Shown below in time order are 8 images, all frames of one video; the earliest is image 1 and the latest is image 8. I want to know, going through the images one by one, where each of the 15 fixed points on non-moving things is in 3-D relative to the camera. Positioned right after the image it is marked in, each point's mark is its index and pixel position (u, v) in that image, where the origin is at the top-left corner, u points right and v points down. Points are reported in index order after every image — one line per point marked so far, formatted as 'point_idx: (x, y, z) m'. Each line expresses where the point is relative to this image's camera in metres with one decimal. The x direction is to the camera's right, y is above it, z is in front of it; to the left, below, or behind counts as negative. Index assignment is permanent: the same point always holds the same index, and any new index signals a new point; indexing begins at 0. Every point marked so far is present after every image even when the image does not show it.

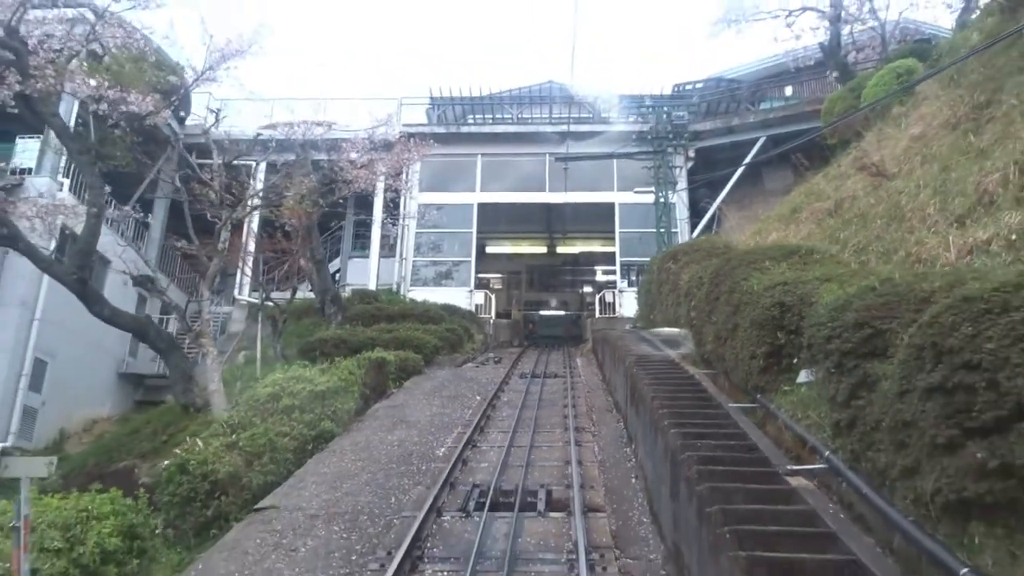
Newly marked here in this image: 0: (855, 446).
0: (+1.7, -0.8, +4.5) m
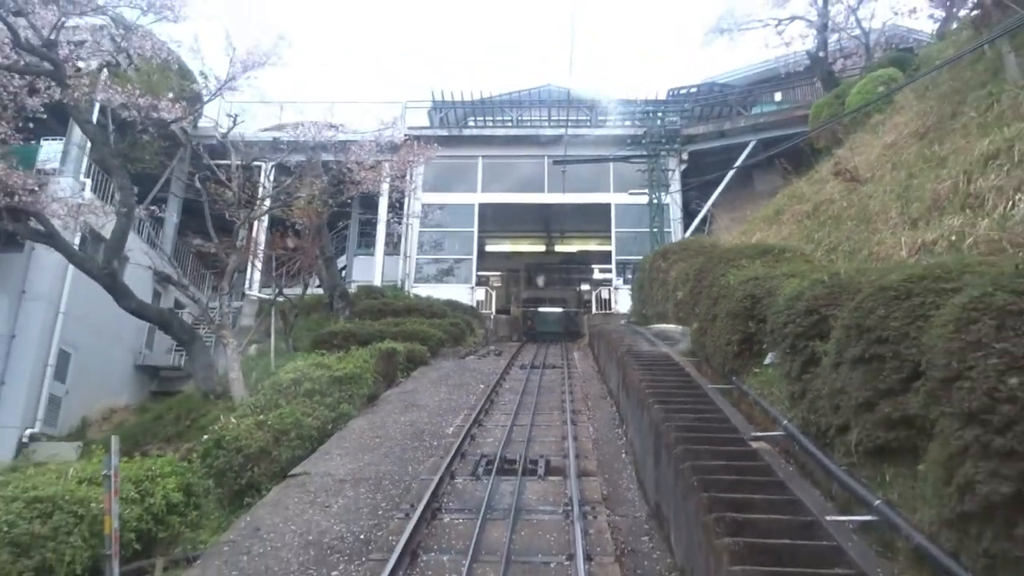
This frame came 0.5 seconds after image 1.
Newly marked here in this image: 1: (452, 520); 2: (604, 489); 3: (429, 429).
0: (+1.8, -0.8, +5.3) m
1: (-0.4, -1.6, +6.1) m
2: (+0.7, -1.6, +6.9) m
3: (-0.9, -1.5, +9.2) m
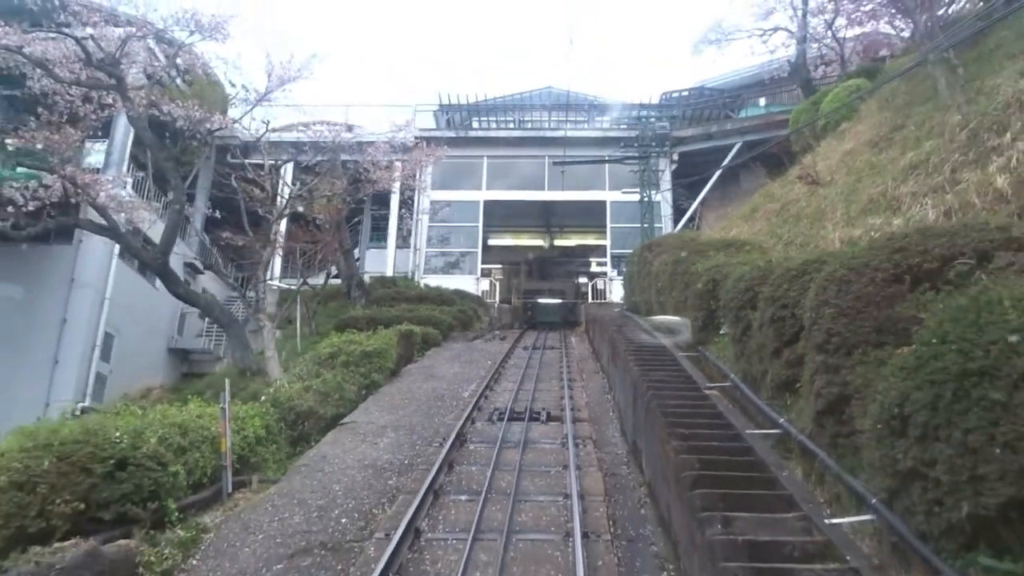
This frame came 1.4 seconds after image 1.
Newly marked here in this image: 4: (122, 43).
0: (+1.9, -0.6, +7.1) m
1: (-0.3, -1.4, +7.8) m
2: (+0.8, -1.4, +8.6) m
3: (-0.8, -1.3, +11.0) m
4: (-5.8, +3.7, +13.0) m
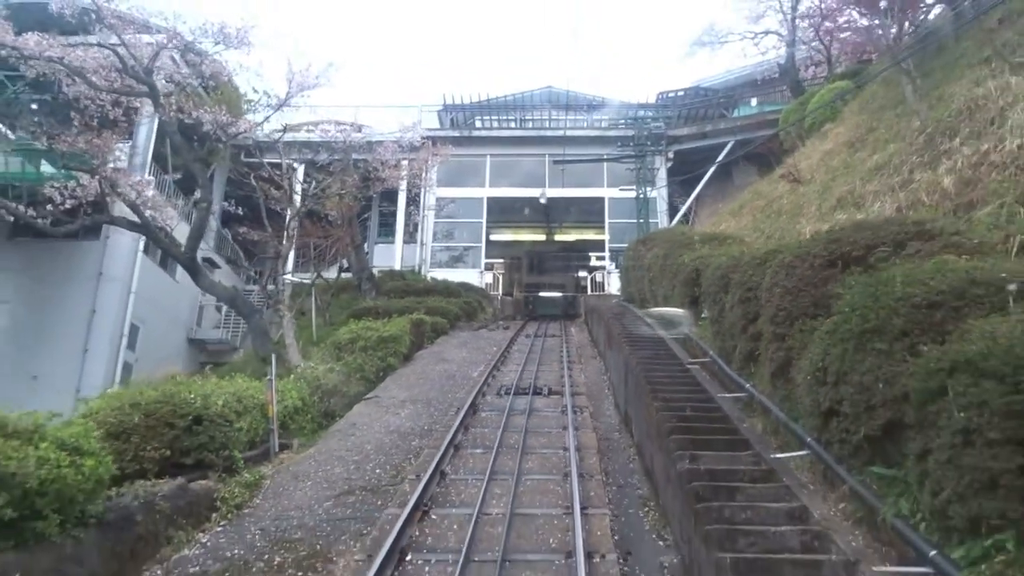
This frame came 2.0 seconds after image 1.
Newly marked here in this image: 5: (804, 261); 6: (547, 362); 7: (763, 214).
0: (+1.9, -0.5, +8.1) m
1: (-0.3, -1.3, +8.9) m
2: (+0.9, -1.3, +9.7) m
3: (-0.7, -1.2, +12.0) m
4: (-5.7, +3.8, +14.1) m
5: (+2.0, +0.2, +5.8) m
6: (+0.5, -1.1, +13.6) m
7: (+4.1, +1.2, +14.4) m
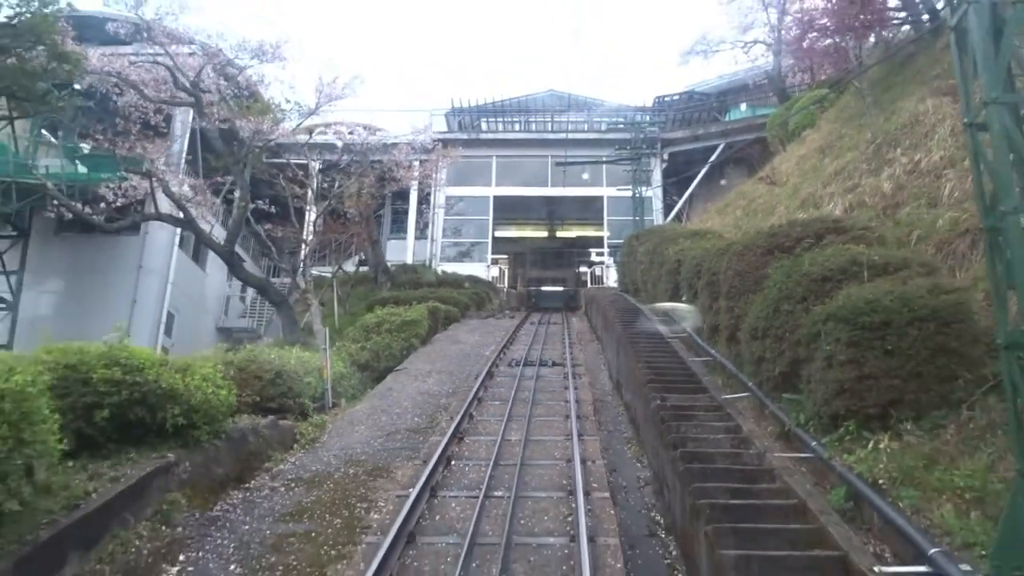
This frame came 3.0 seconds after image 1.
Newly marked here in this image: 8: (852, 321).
0: (+2.0, -0.4, +9.8) m
1: (-0.1, -1.1, +10.6) m
2: (+1.0, -1.1, +11.4) m
3: (-0.6, -1.0, +13.8) m
4: (-5.6, +4.0, +15.8) m
5: (+2.1, +0.3, +7.5) m
6: (+0.7, -1.0, +15.3) m
7: (+4.3, +1.4, +16.1) m
8: (+1.9, -0.2, +4.8) m
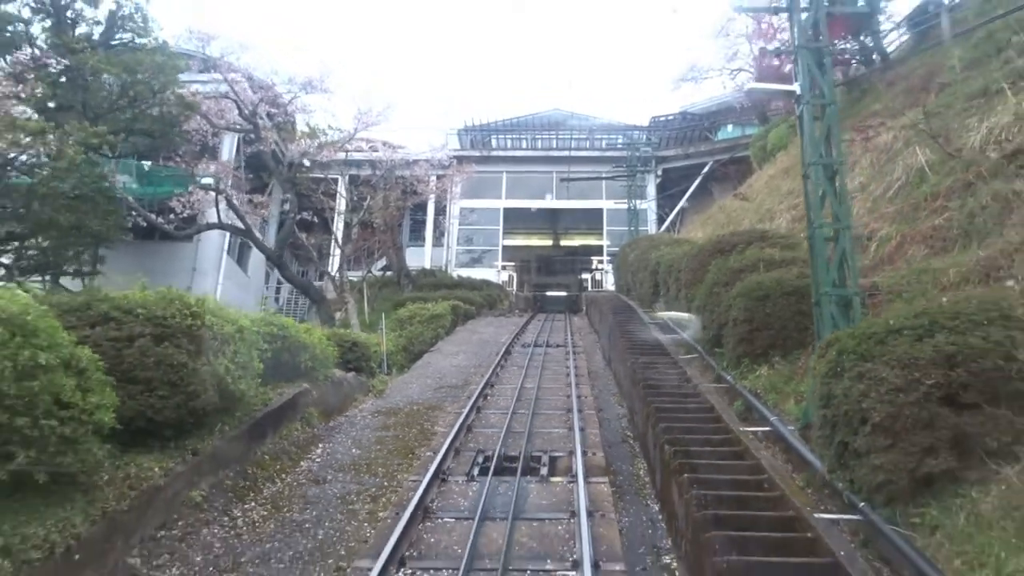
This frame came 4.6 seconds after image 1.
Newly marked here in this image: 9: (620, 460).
0: (+2.2, -0.3, +12.6) m
1: (0.0, -1.1, +13.4) m
2: (+1.2, -1.1, +14.2) m
3: (-0.4, -1.0, +16.5) m
4: (-5.4, +4.0, +18.7) m
5: (+2.3, +0.4, +10.3) m
6: (+0.9, -1.0, +18.1) m
7: (+4.5, +1.4, +18.8) m
8: (+2.1, -0.1, +7.6) m
9: (+0.9, -1.4, +7.4) m
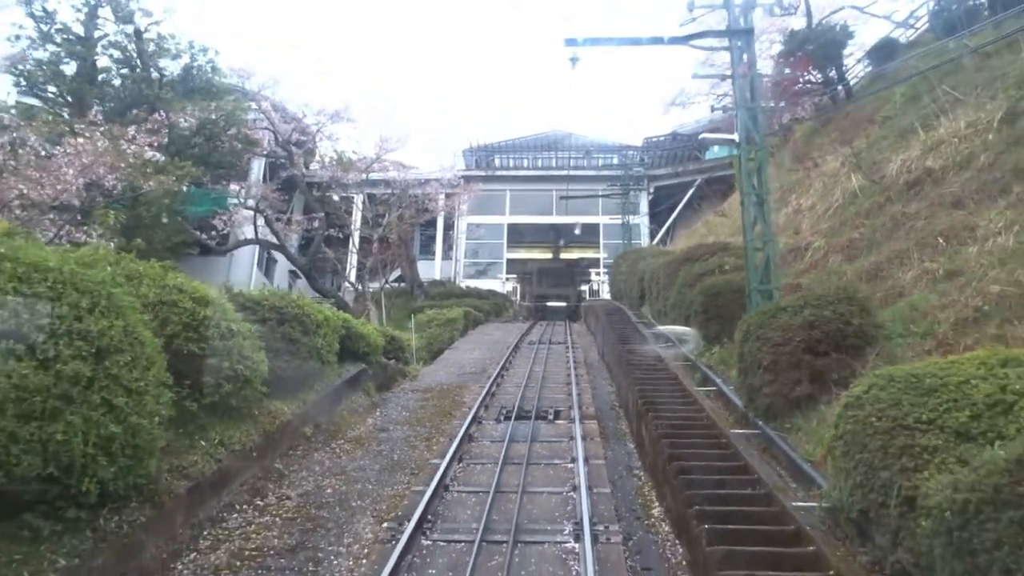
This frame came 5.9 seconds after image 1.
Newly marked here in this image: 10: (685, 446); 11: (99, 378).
0: (+2.4, -0.4, +15.0) m
1: (+0.2, -1.2, +15.7) m
2: (+1.3, -1.2, +16.6) m
3: (-0.3, -1.1, +18.9) m
4: (-5.3, +3.8, +21.1) m
5: (+2.4, +0.4, +12.6) m
6: (+1.0, -1.1, +20.4) m
7: (+4.6, +1.2, +21.2) m
8: (+2.2, -0.1, +10.0) m
9: (+1.1, -1.4, +9.8) m
10: (+1.3, -1.2, +6.8) m
11: (-2.1, -0.5, +4.5) m
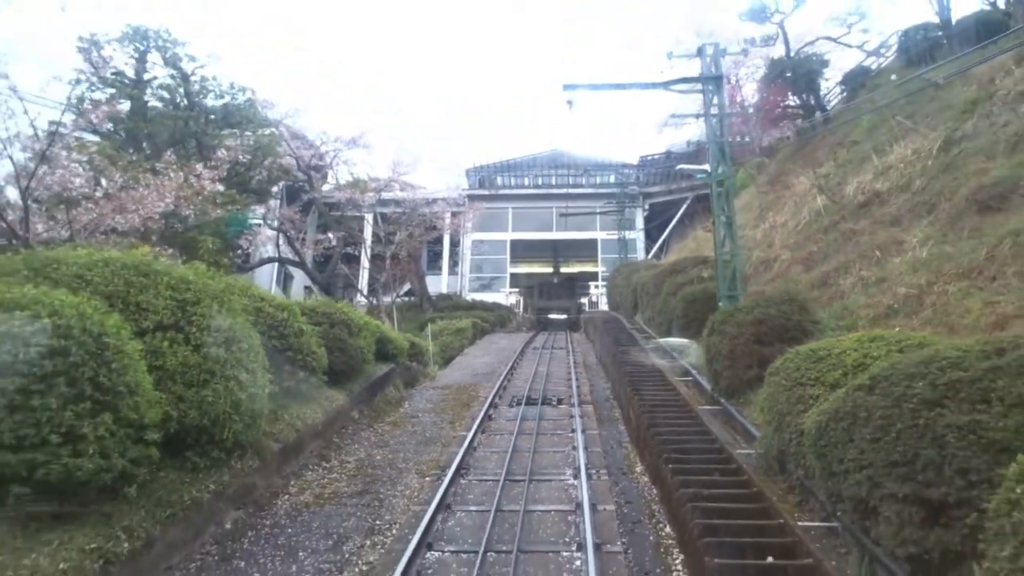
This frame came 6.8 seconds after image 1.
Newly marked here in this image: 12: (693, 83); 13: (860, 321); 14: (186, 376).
0: (+2.5, -0.5, +16.7) m
1: (+0.3, -1.4, +17.4) m
2: (+1.5, -1.4, +18.3) m
3: (-0.1, -1.4, +20.6) m
4: (-5.2, +3.4, +22.9) m
5: (+2.5, +0.2, +14.4) m
6: (+1.2, -1.4, +22.1) m
7: (+4.7, +1.0, +23.0) m
8: (+2.3, -0.1, +11.7) m
9: (+1.2, -1.5, +11.4) m
10: (+1.5, -1.3, +8.5) m
11: (-2.0, -0.5, +6.2) m
12: (+2.4, +2.7, +11.5) m
13: (+3.3, -0.3, +8.2) m
14: (-2.1, -0.6, +5.7) m
